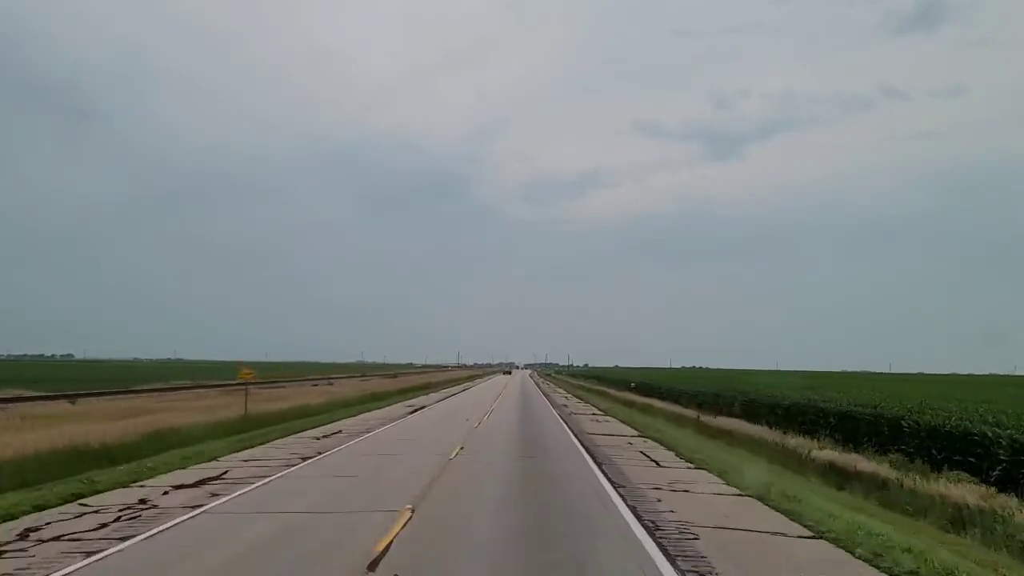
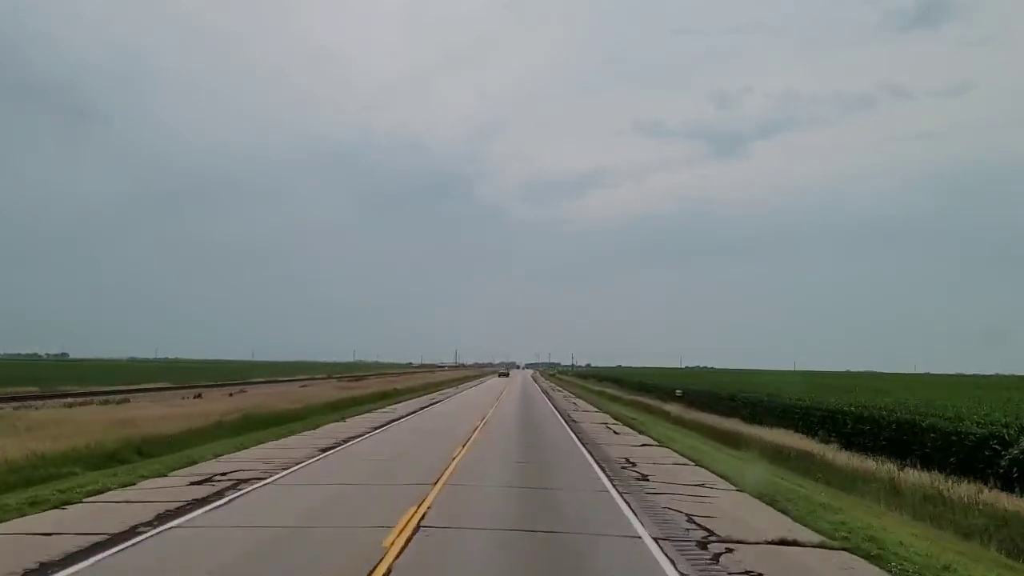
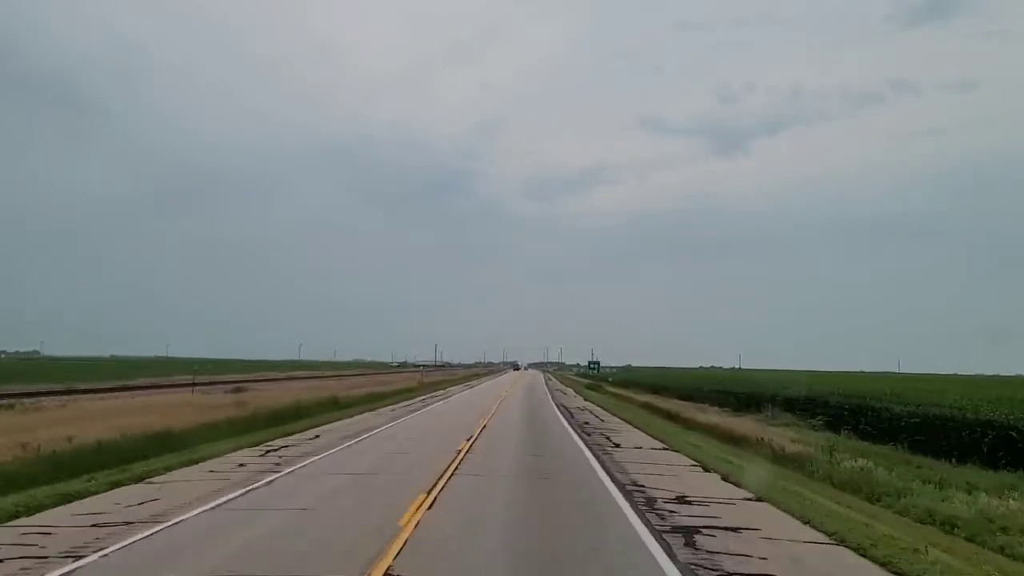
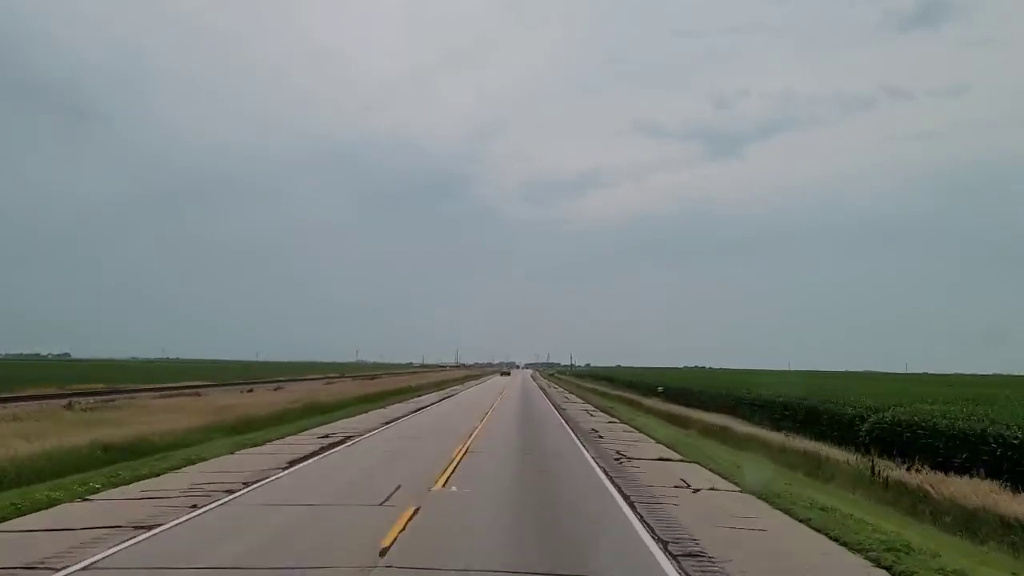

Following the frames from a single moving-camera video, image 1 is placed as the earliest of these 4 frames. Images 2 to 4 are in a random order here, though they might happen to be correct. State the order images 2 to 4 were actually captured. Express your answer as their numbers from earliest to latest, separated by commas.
4, 2, 3
